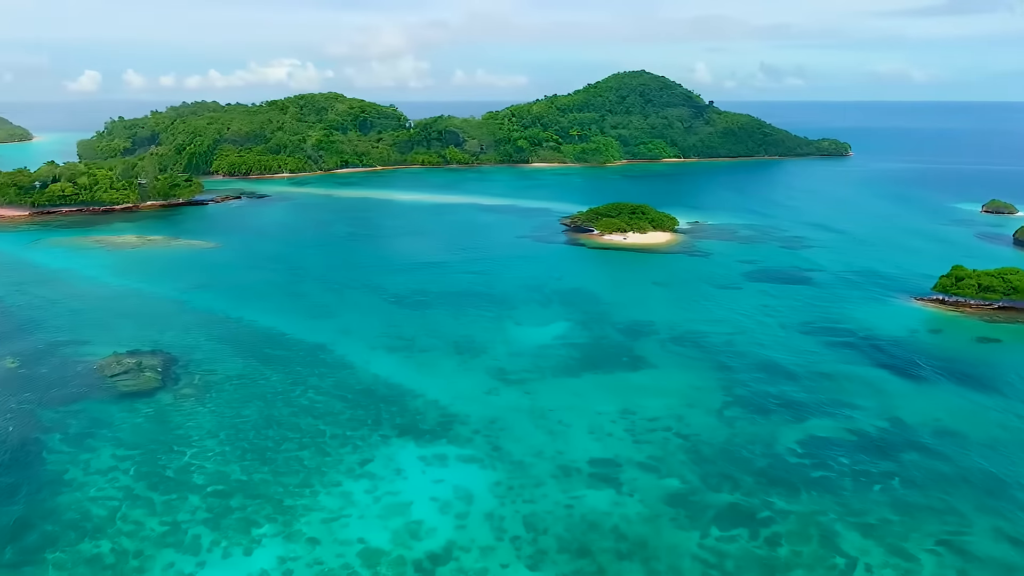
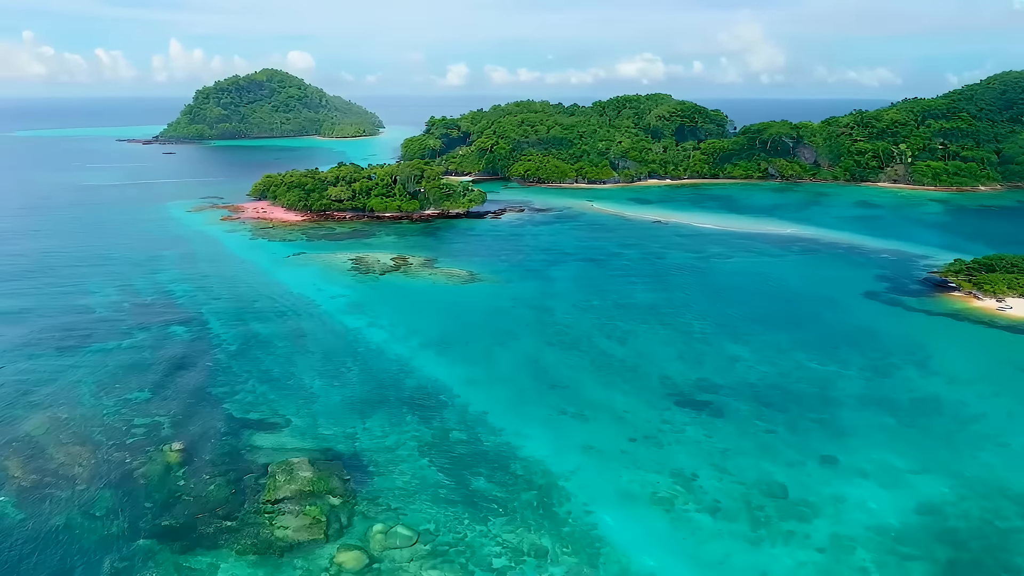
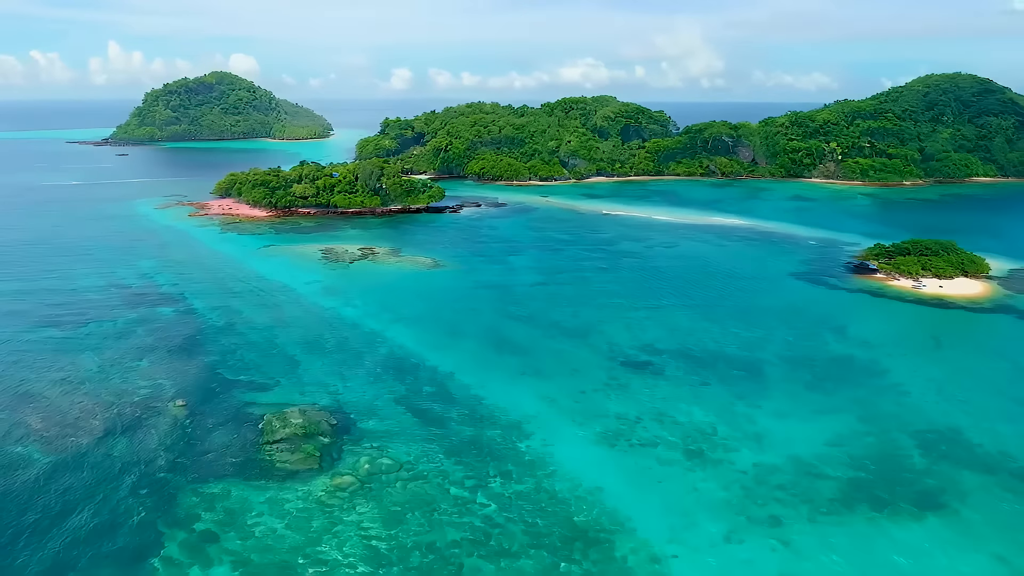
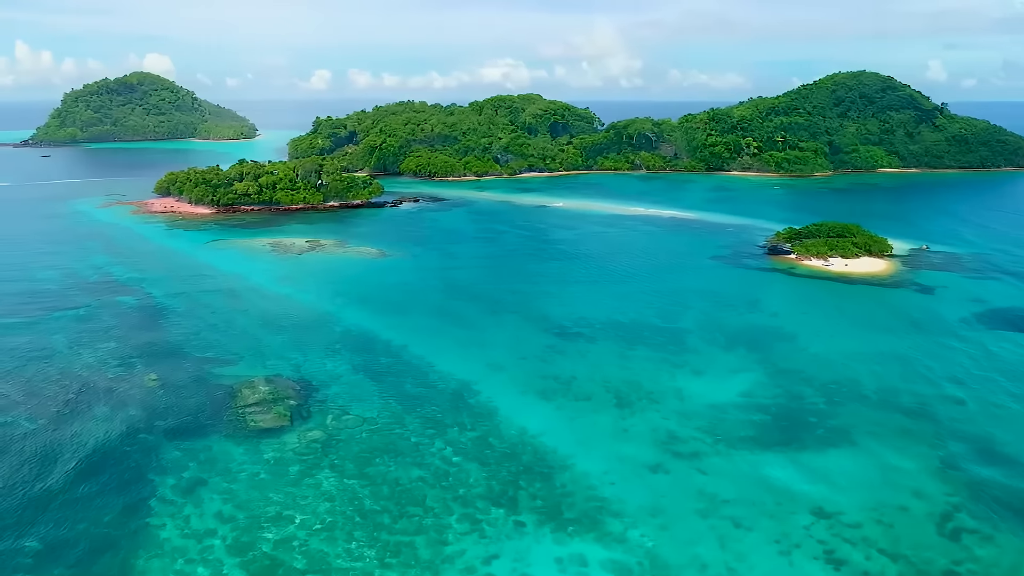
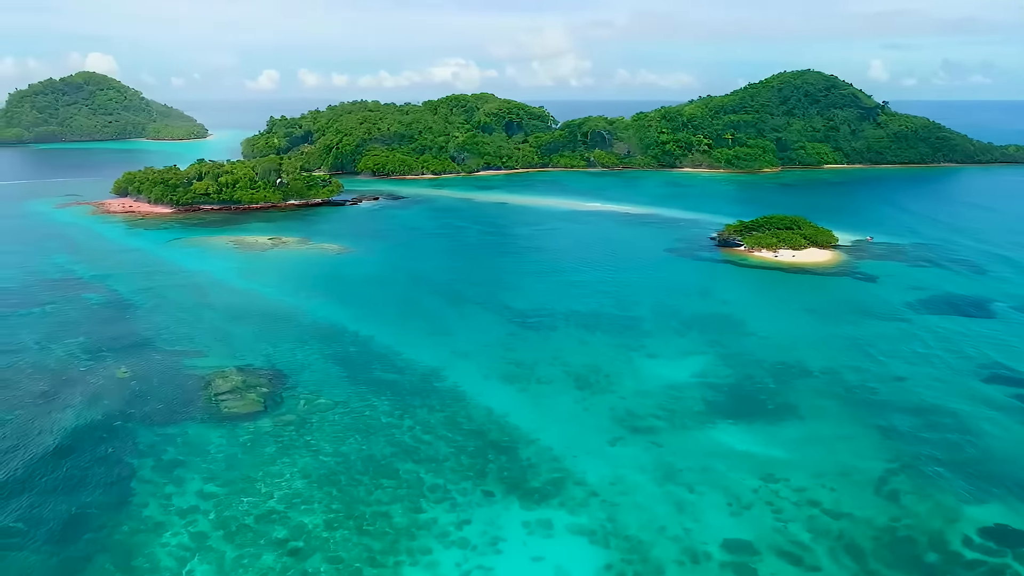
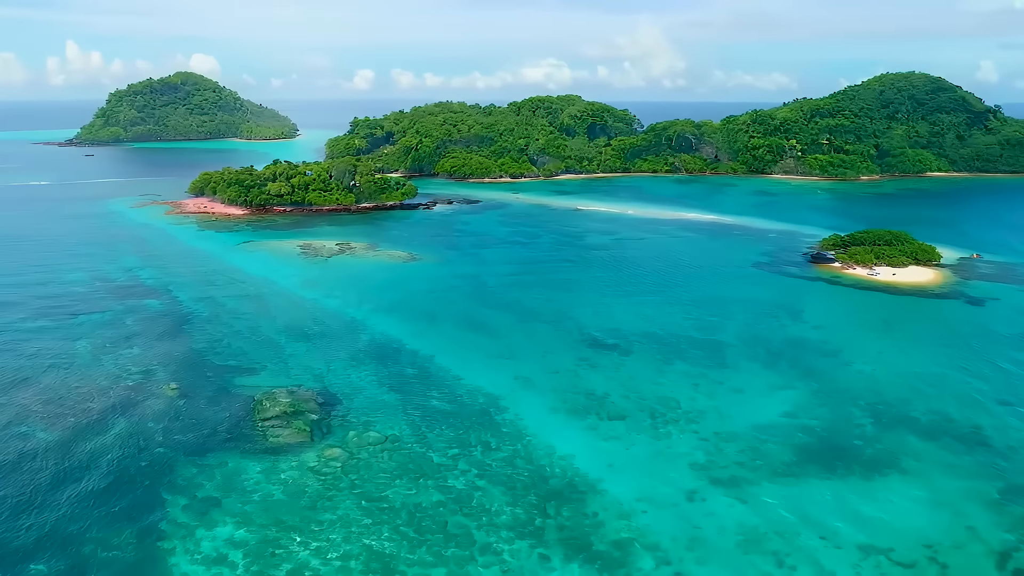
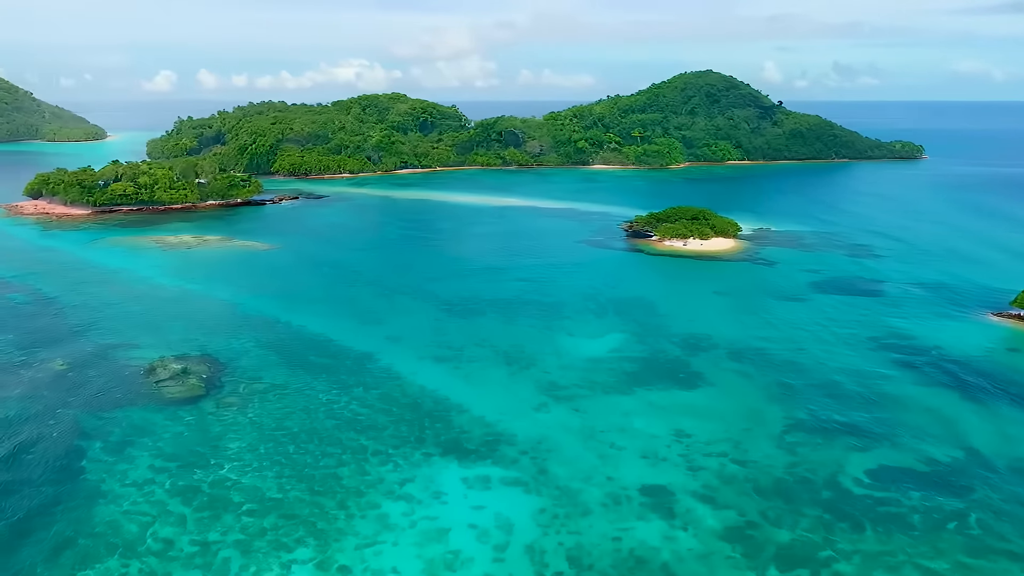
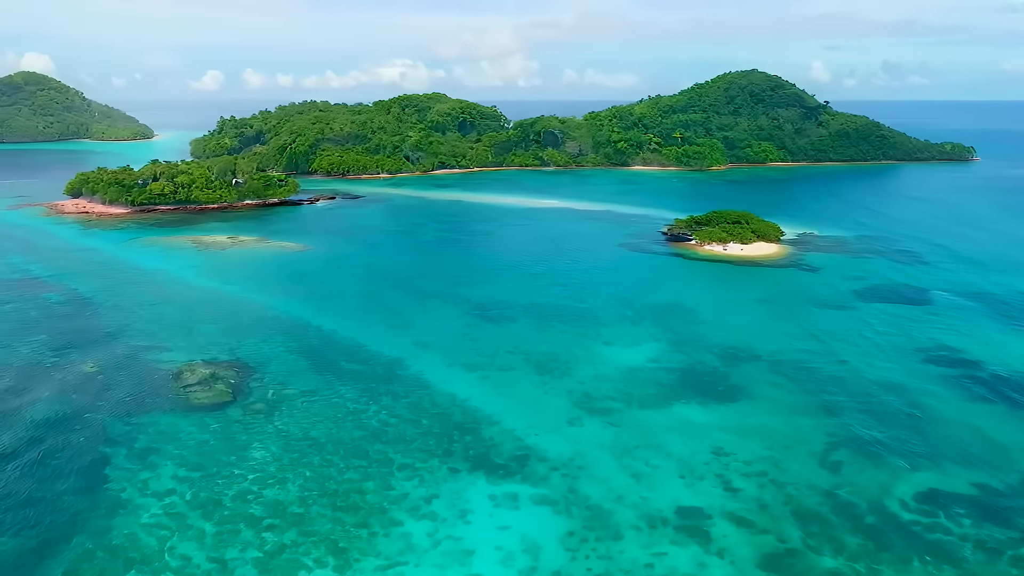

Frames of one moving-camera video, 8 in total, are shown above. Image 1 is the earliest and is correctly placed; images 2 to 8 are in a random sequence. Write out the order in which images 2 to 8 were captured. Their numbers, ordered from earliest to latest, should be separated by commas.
7, 8, 5, 4, 6, 3, 2
